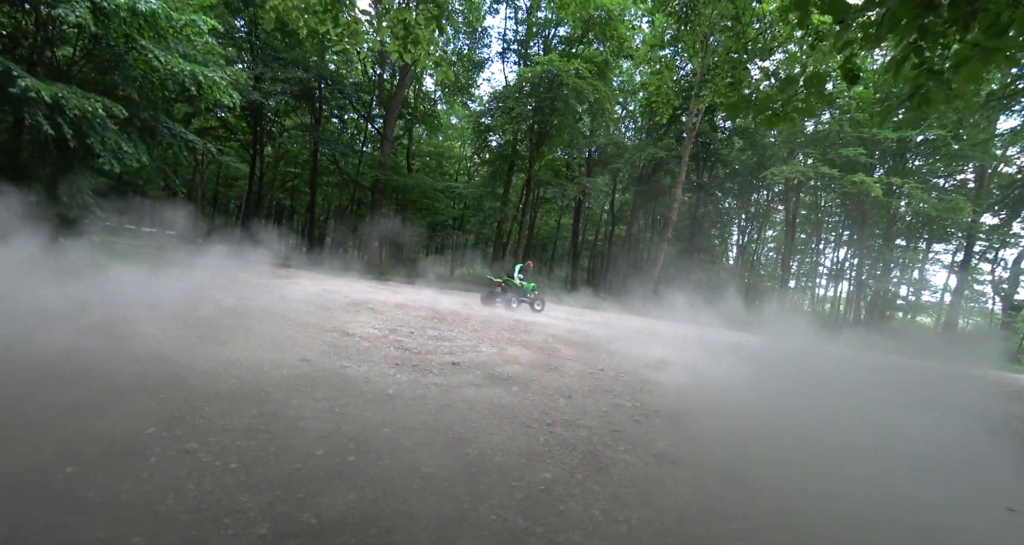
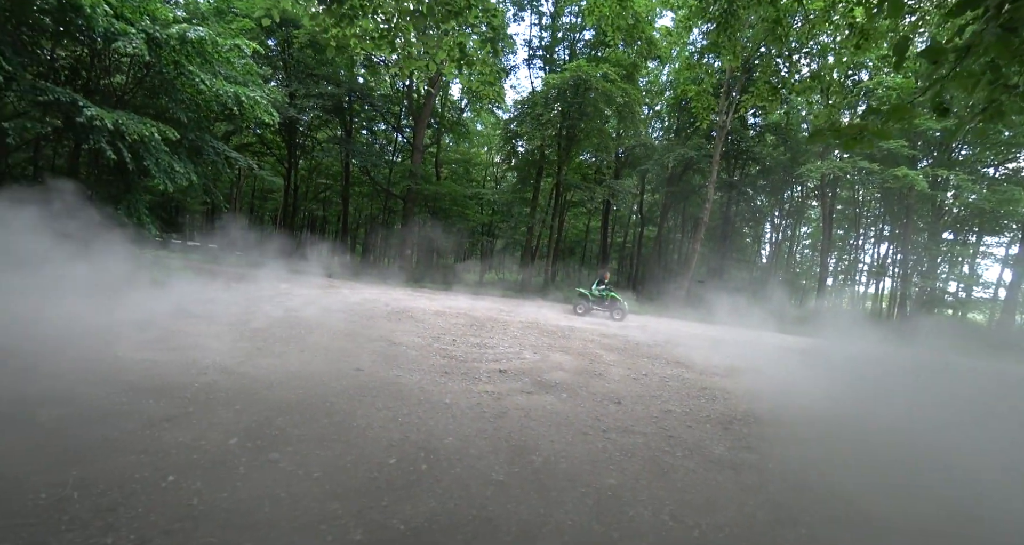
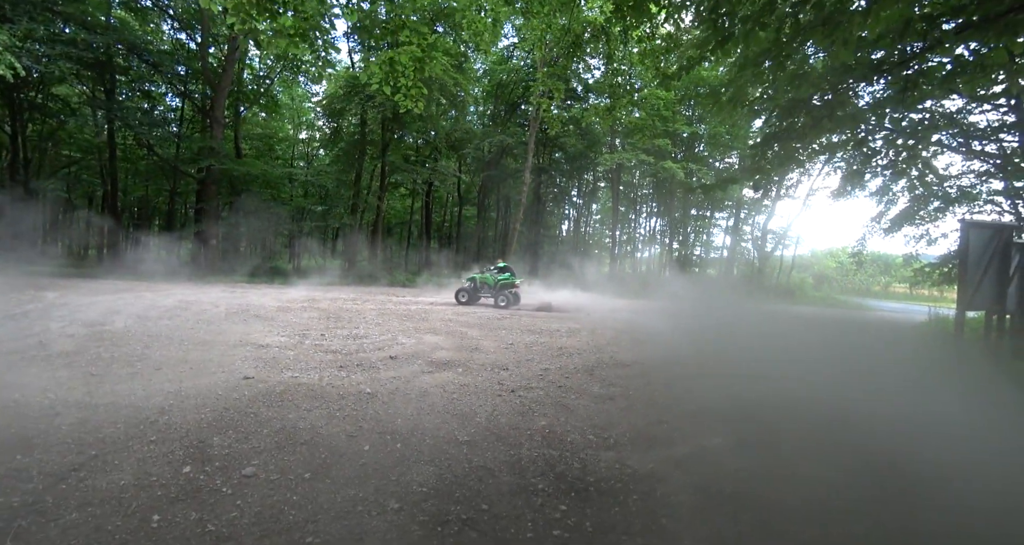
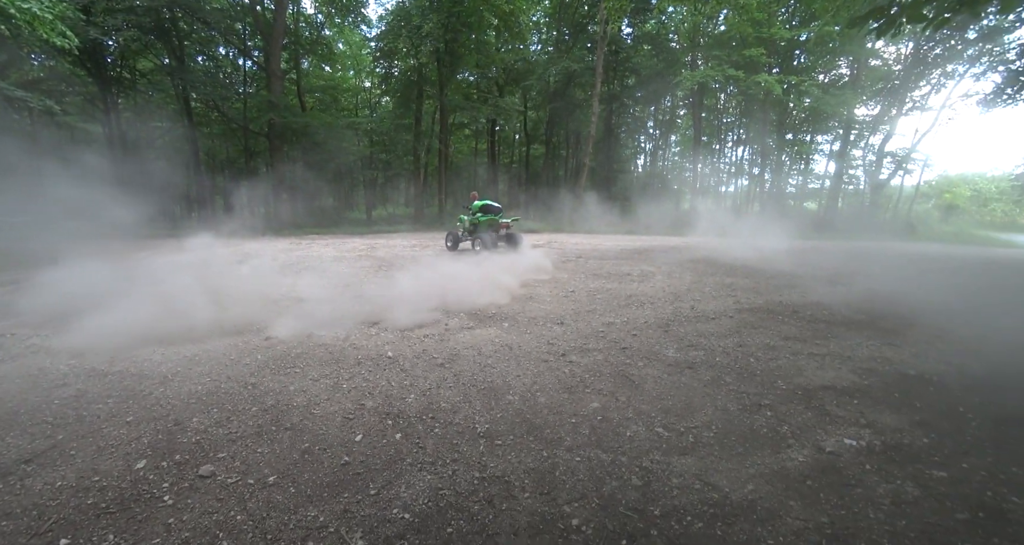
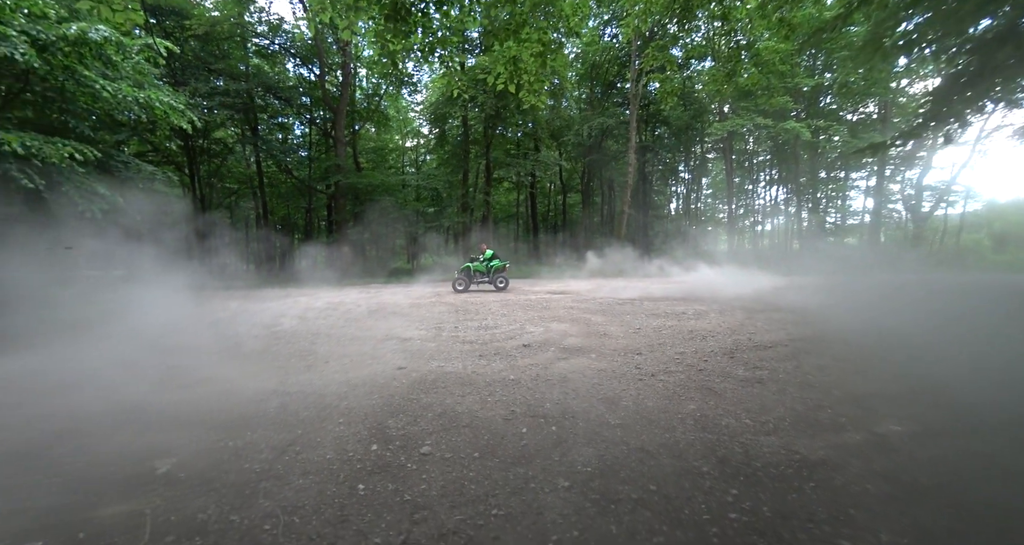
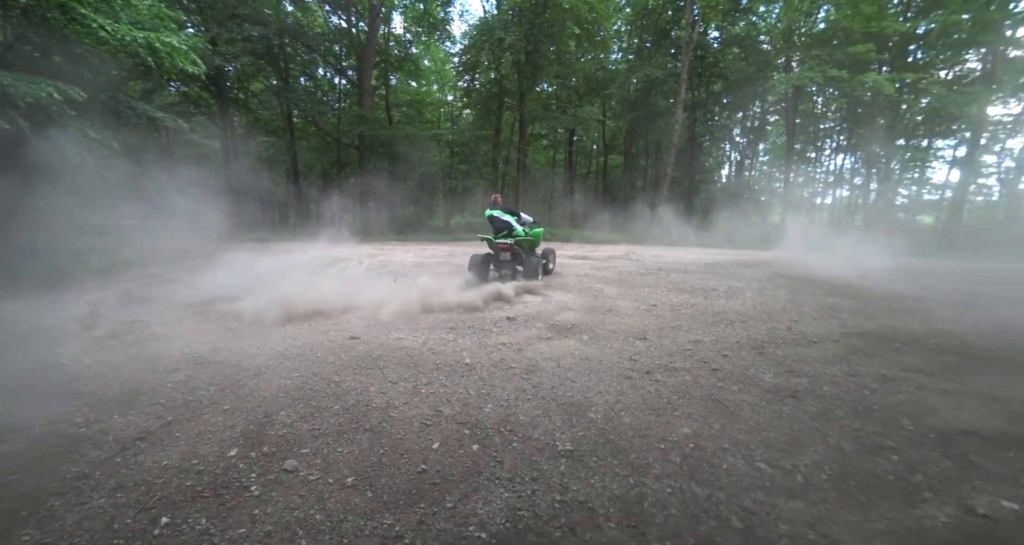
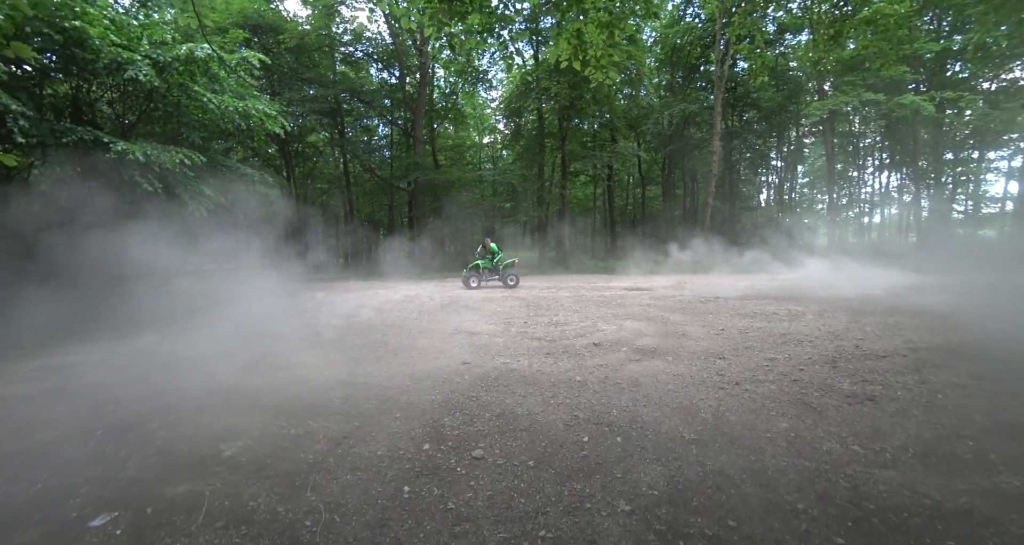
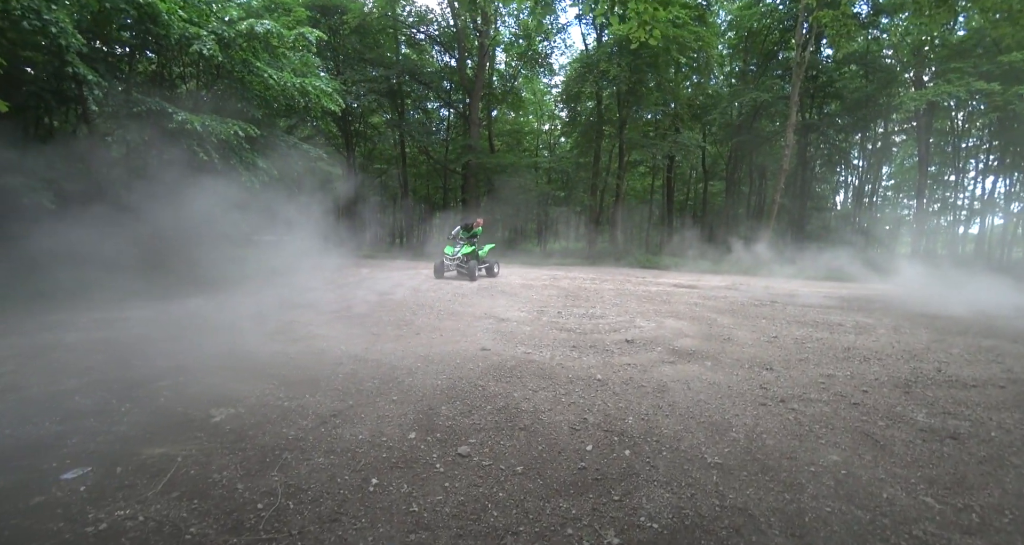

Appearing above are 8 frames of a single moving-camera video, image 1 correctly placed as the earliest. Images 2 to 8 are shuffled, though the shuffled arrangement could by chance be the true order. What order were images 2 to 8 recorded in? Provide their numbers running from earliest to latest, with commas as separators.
2, 3, 5, 7, 8, 6, 4
